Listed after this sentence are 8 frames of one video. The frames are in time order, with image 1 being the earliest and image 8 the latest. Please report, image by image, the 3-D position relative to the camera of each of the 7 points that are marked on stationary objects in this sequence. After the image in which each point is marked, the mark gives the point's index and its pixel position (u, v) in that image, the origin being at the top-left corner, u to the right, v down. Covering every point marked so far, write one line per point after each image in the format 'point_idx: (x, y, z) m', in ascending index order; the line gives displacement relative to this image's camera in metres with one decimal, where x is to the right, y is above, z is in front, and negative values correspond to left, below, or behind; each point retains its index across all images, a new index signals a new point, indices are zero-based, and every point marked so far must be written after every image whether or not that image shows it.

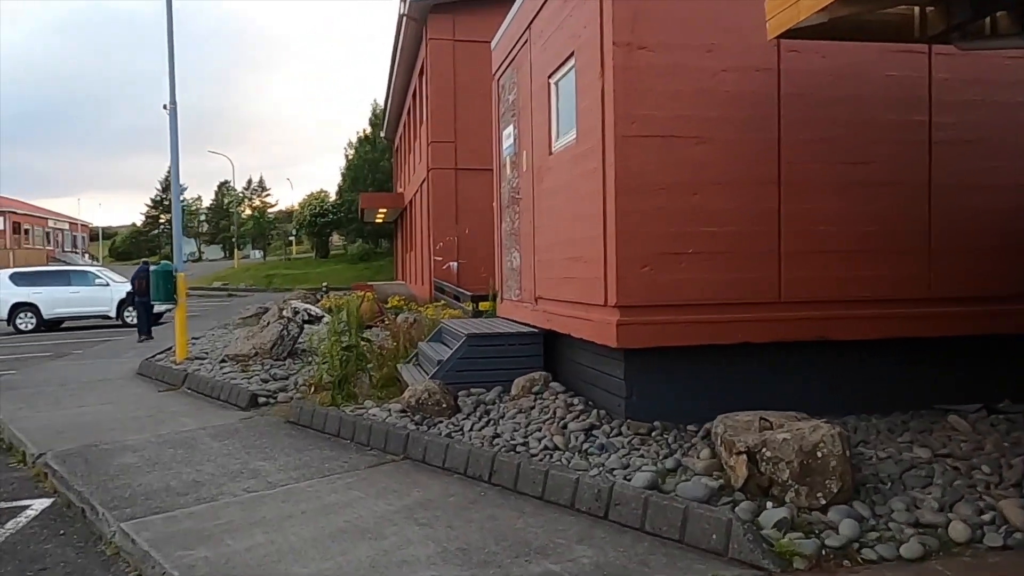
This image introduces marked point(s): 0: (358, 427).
0: (-1.3, -1.2, +6.3) m
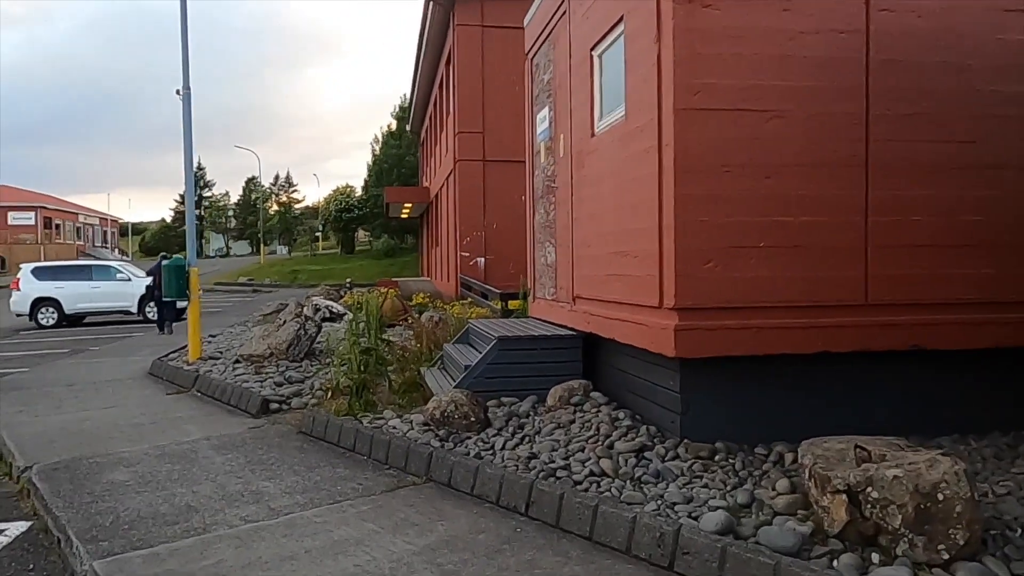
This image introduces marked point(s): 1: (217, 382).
0: (-1.0, -1.1, +5.6) m
1: (-3.3, -1.1, +8.7) m
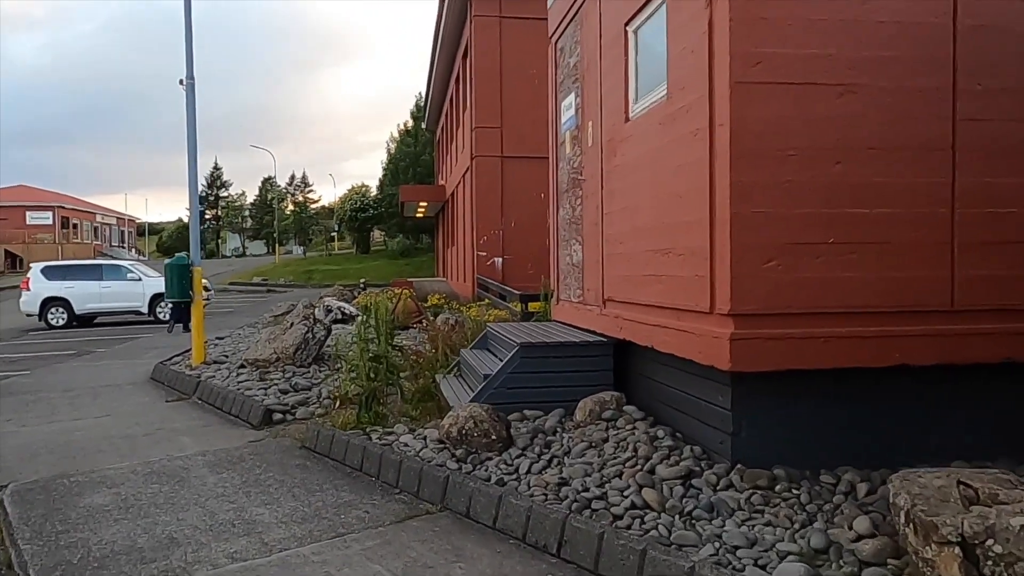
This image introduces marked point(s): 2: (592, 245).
0: (-0.8, -1.1, +5.0) m
1: (-3.1, -1.1, +8.1) m
2: (+0.7, +0.4, +6.7) m
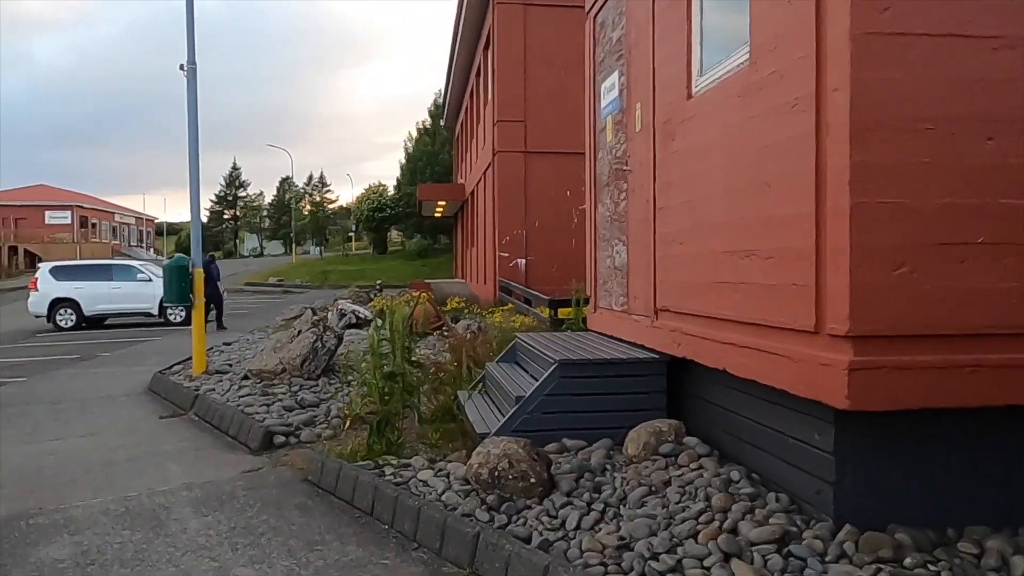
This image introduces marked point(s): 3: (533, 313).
0: (-0.6, -1.2, +4.2) m
1: (-2.8, -1.1, +7.3) m
2: (+1.0, +0.3, +5.8) m
3: (+0.3, -0.3, +10.7) m
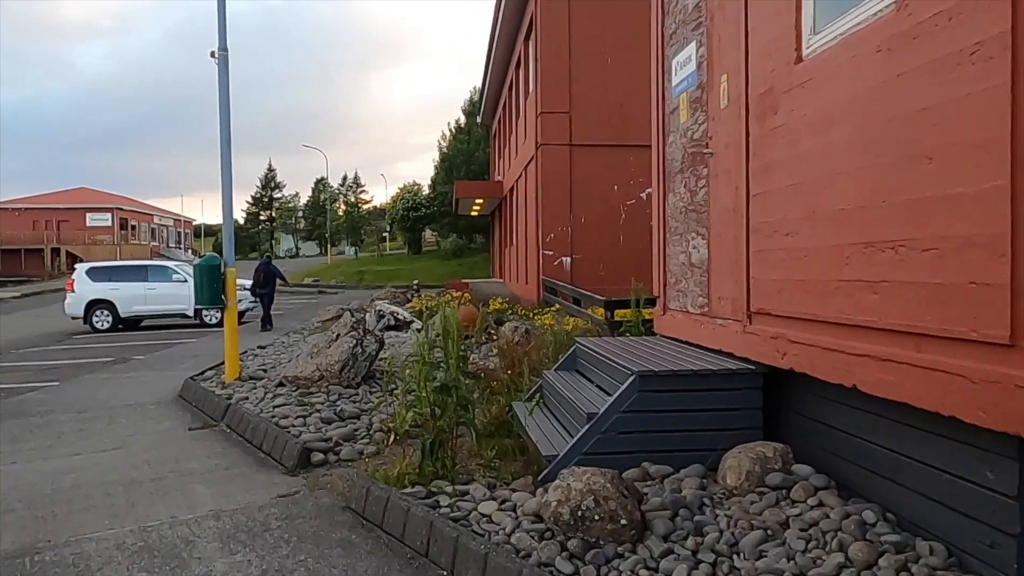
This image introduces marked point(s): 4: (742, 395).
0: (-0.2, -1.2, +3.5) m
1: (-2.3, -1.1, +6.7) m
2: (+1.4, +0.3, +5.1) m
3: (+0.9, -0.3, +10.0) m
4: (+1.4, -0.6, +4.5) m
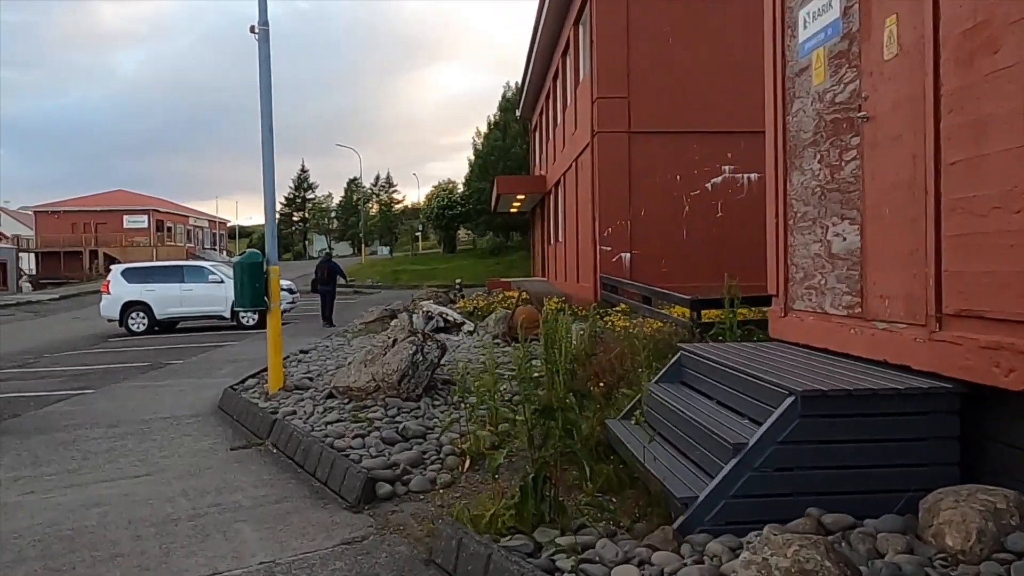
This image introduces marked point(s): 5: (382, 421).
0: (+0.3, -1.2, +2.5) m
1: (-1.6, -1.1, +5.8) m
2: (+2.0, +0.4, +4.1) m
3: (+1.7, -0.3, +9.0) m
4: (+2.0, -0.6, +3.5) m
5: (-1.0, -1.1, +6.1) m
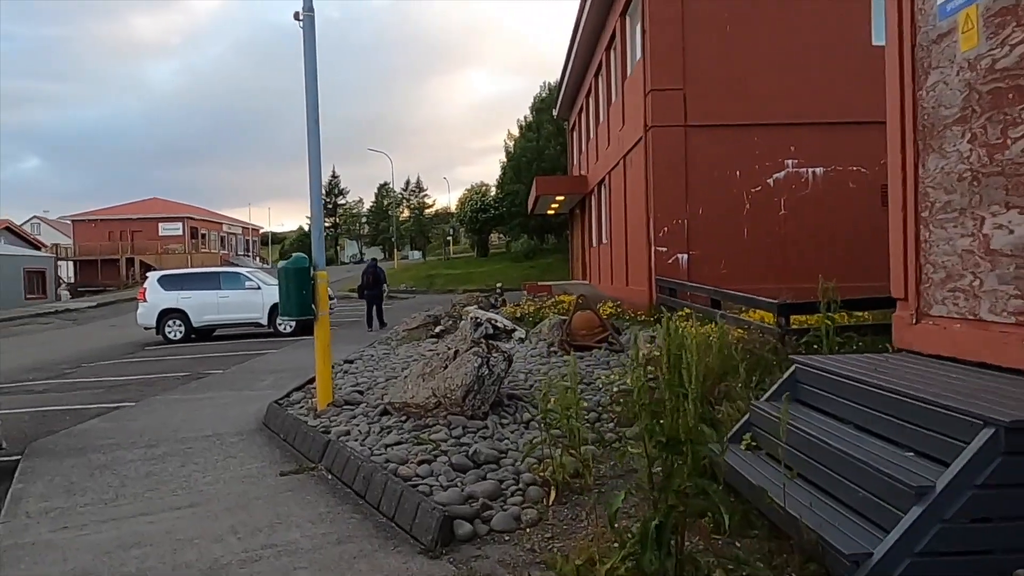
0: (+0.8, -1.2, +1.8) m
1: (-1.1, -1.2, +5.2) m
2: (+2.5, +0.3, +3.3) m
3: (+2.4, -0.3, +8.2) m
4: (+2.4, -0.6, +2.8) m
5: (-0.5, -1.1, +5.5) m
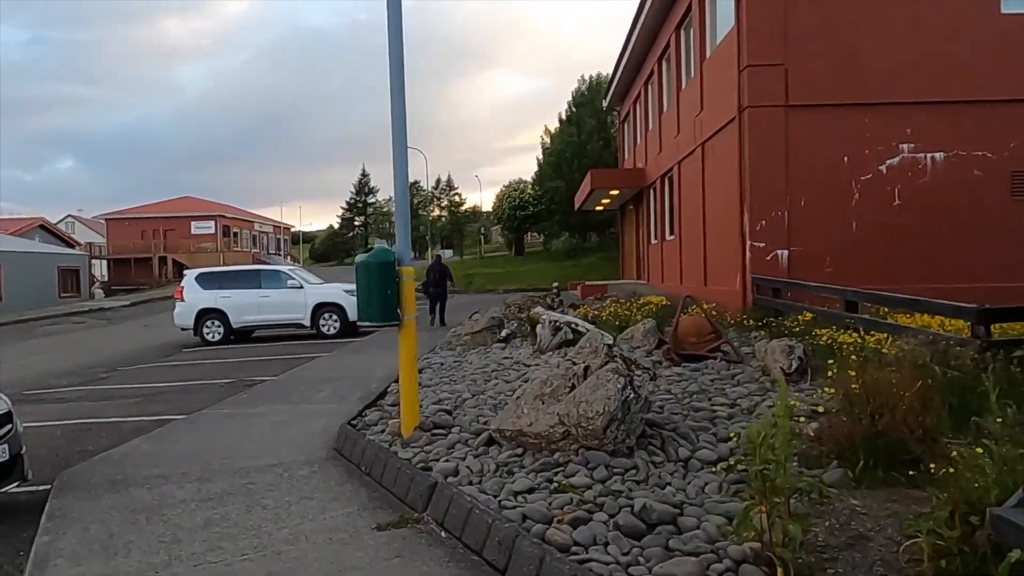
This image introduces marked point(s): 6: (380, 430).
0: (+1.6, -1.2, +0.5) m
1: (-0.1, -1.2, +3.9) m
2: (+3.4, +0.3, +1.9) m
3: (+3.4, -0.3, +6.8) m
4: (+3.3, -0.6, +1.3) m
5: (+0.5, -1.1, +4.2) m
6: (-1.1, -1.1, +6.2) m
